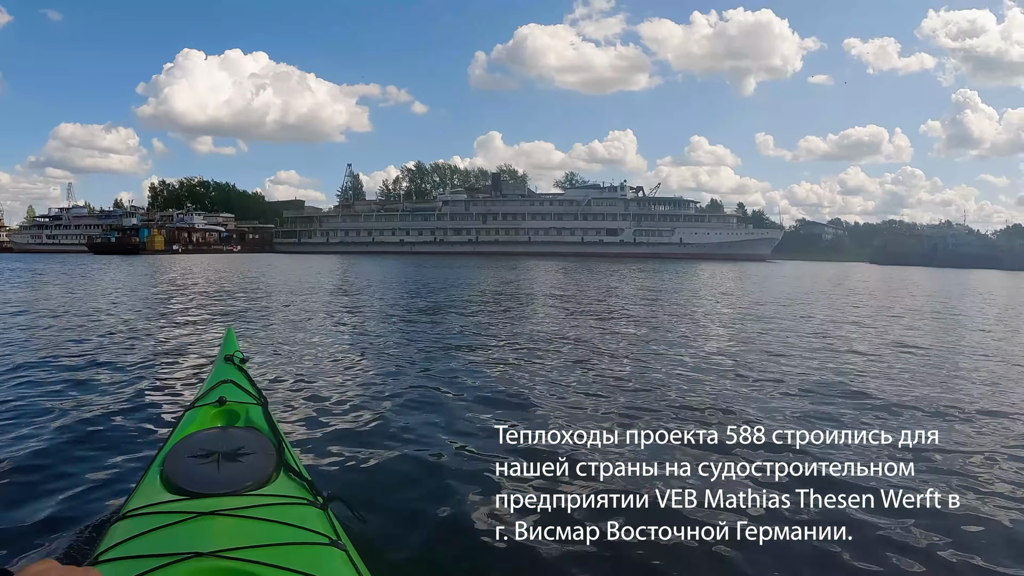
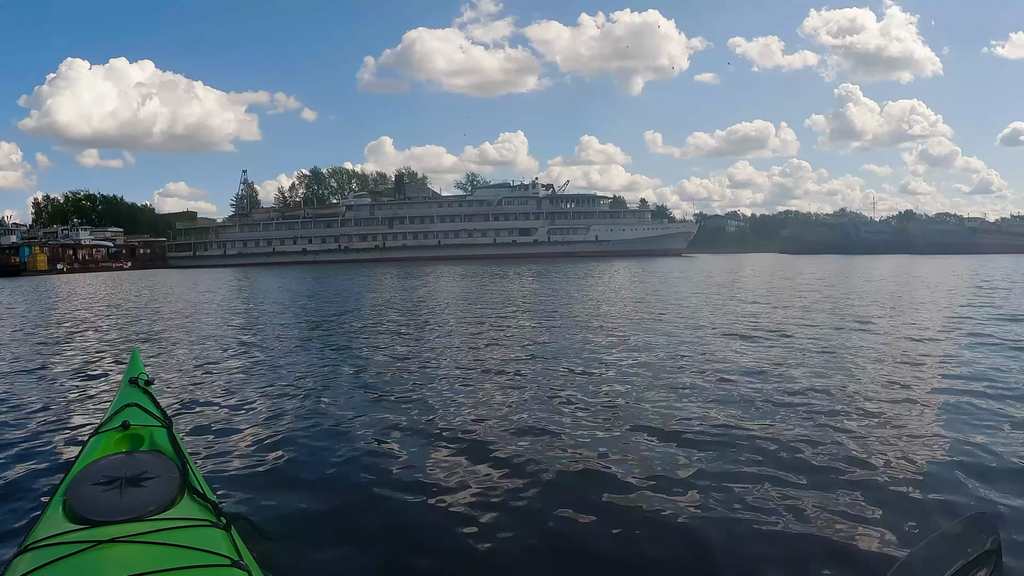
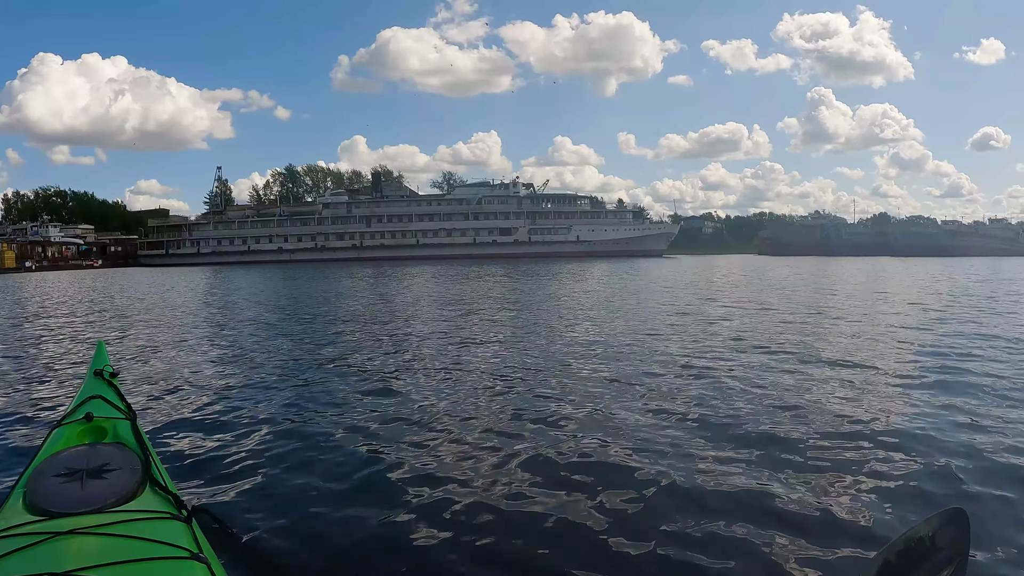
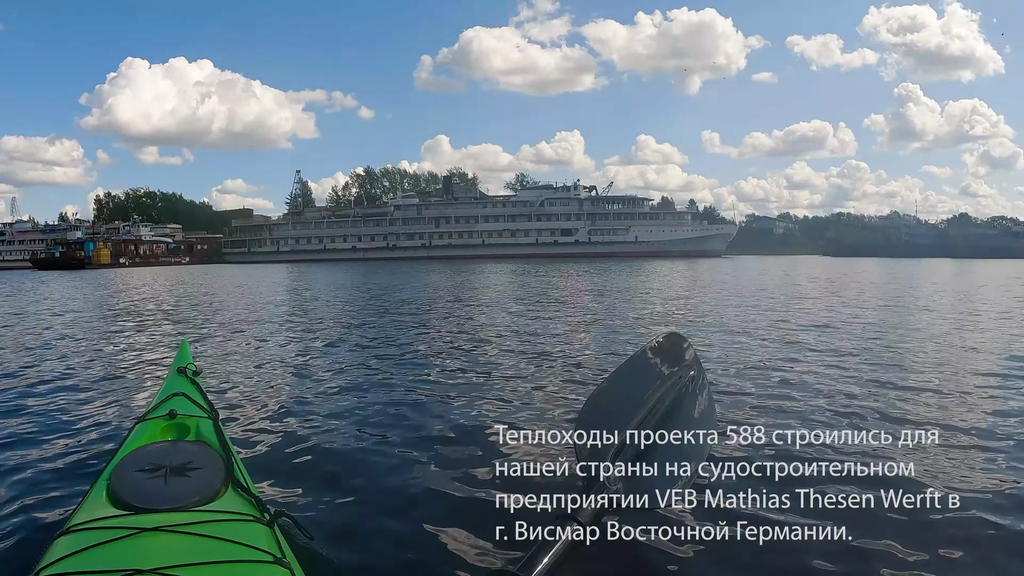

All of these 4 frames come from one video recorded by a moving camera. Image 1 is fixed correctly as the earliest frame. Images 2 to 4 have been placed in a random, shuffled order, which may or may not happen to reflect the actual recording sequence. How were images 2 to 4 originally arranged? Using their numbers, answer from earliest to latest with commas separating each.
4, 2, 3
